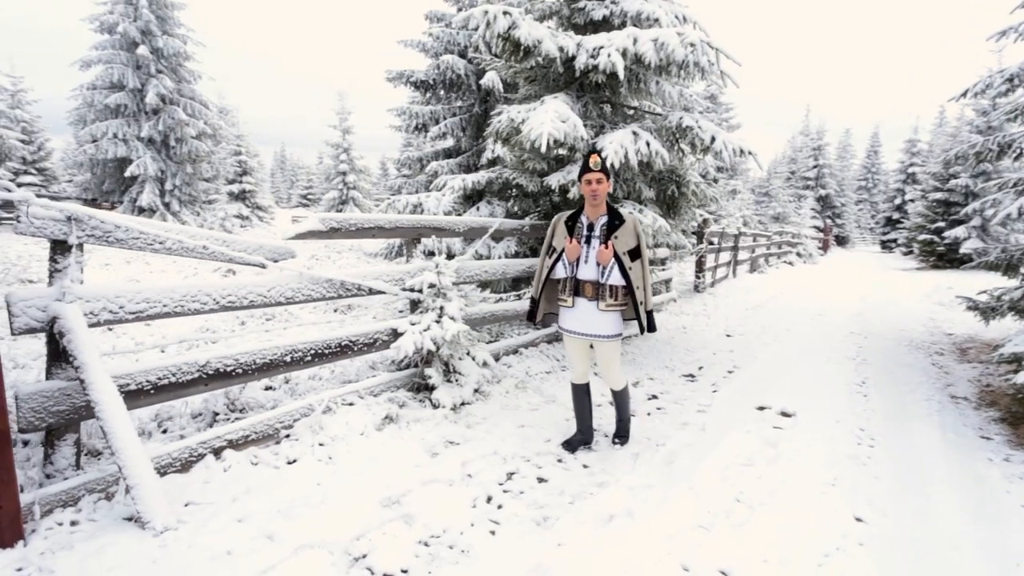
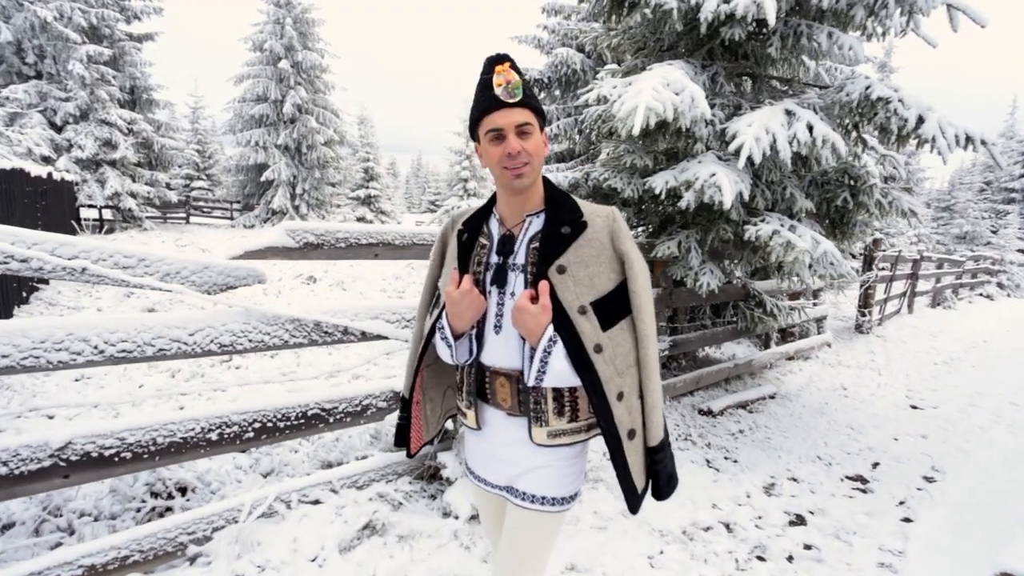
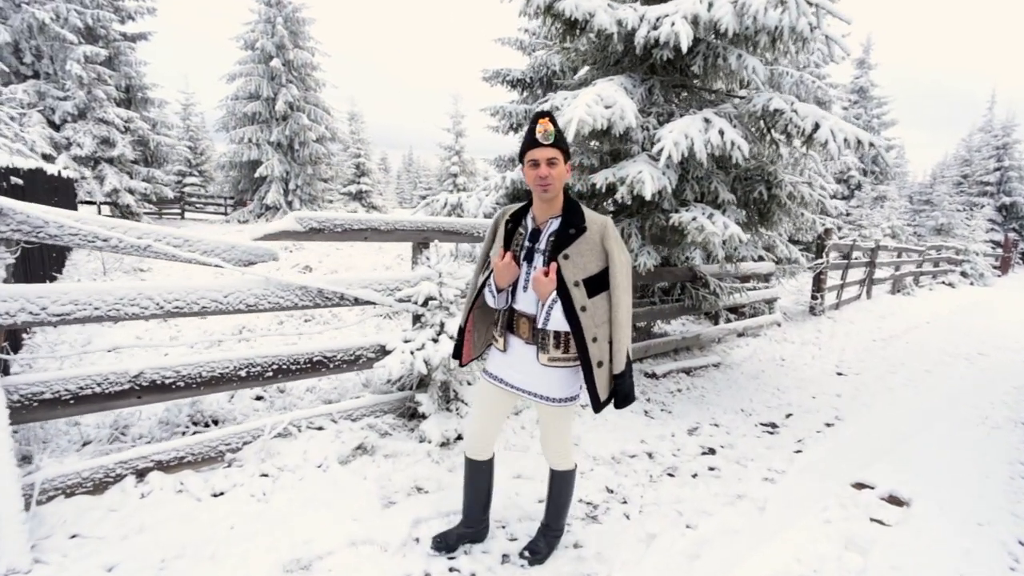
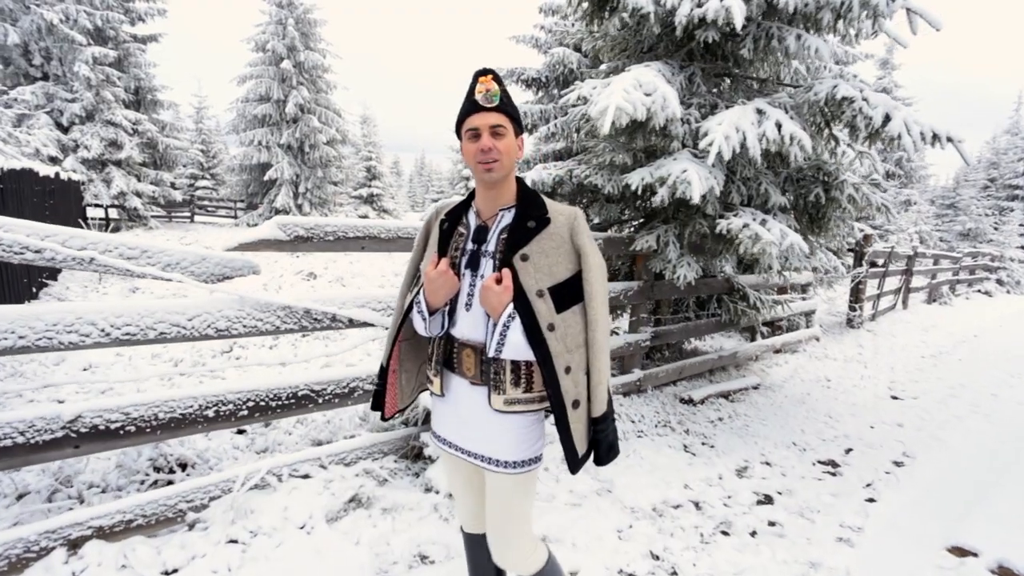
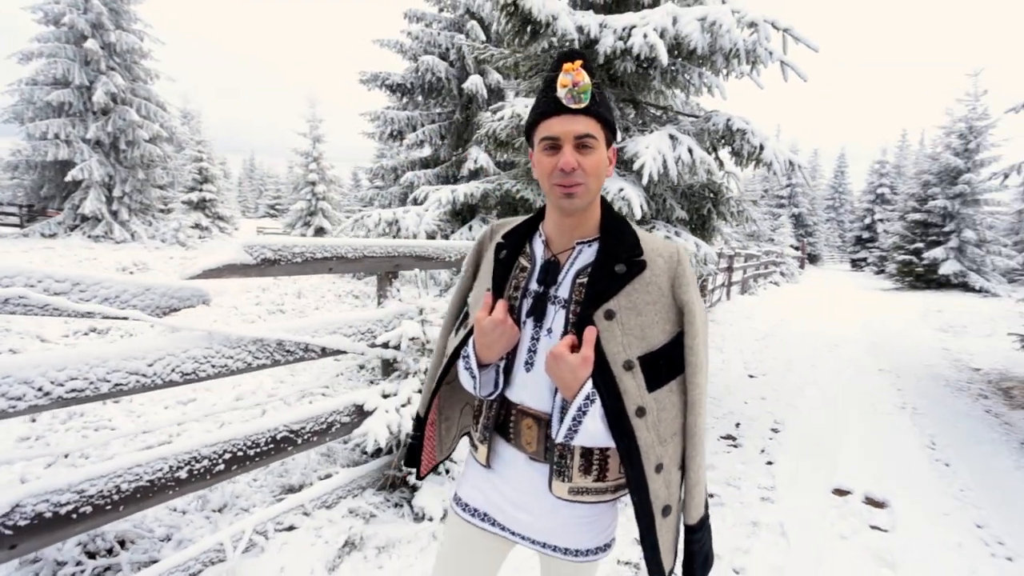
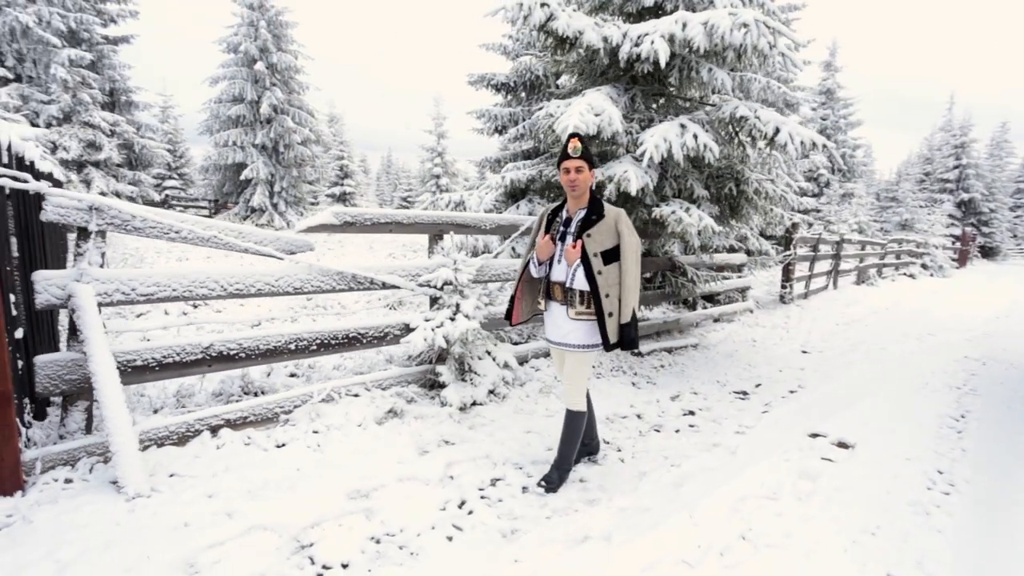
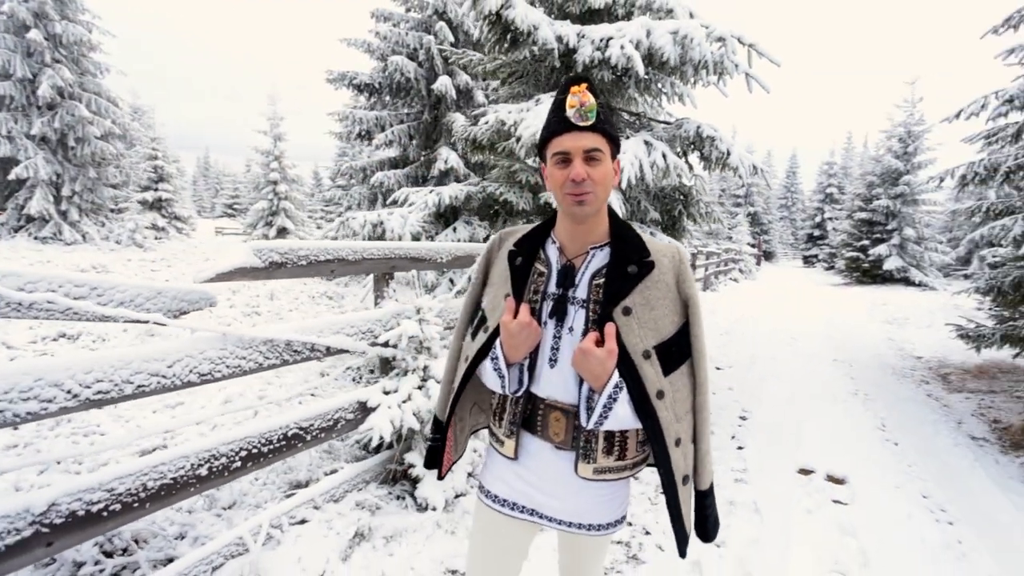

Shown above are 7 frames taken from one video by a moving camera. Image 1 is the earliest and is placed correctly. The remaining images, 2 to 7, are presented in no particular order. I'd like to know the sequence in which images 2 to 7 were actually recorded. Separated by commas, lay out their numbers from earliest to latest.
6, 3, 4, 2, 5, 7
